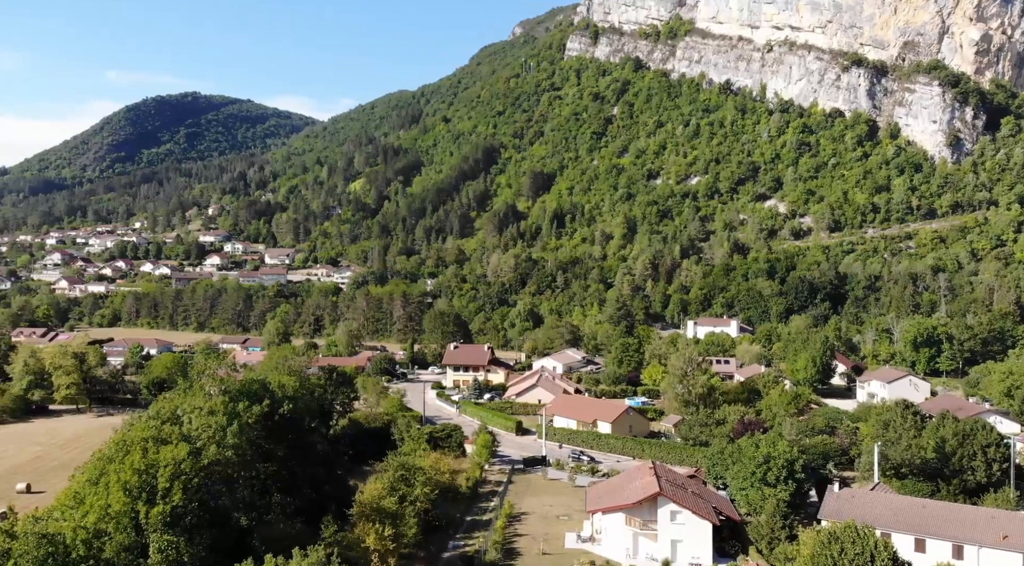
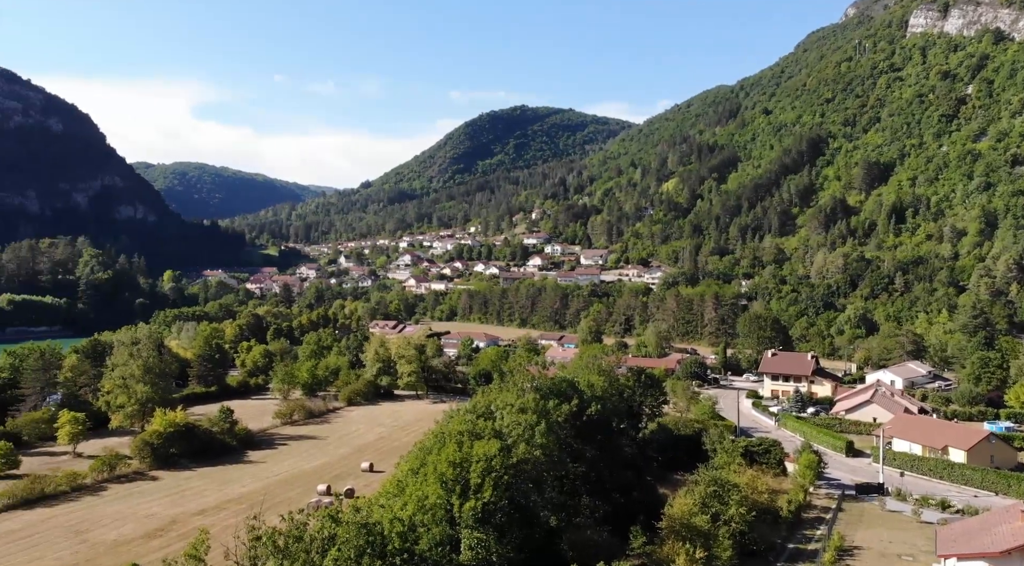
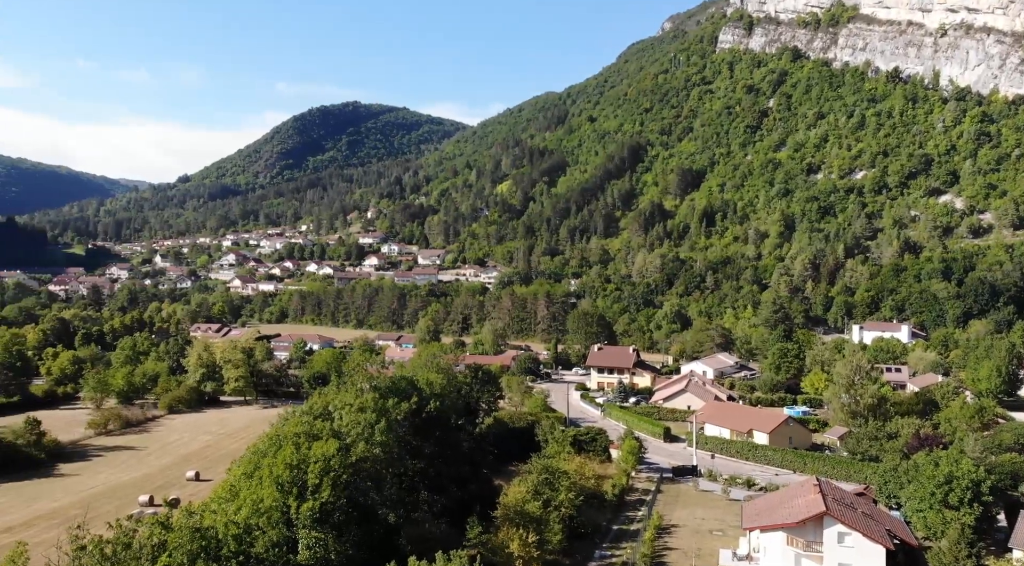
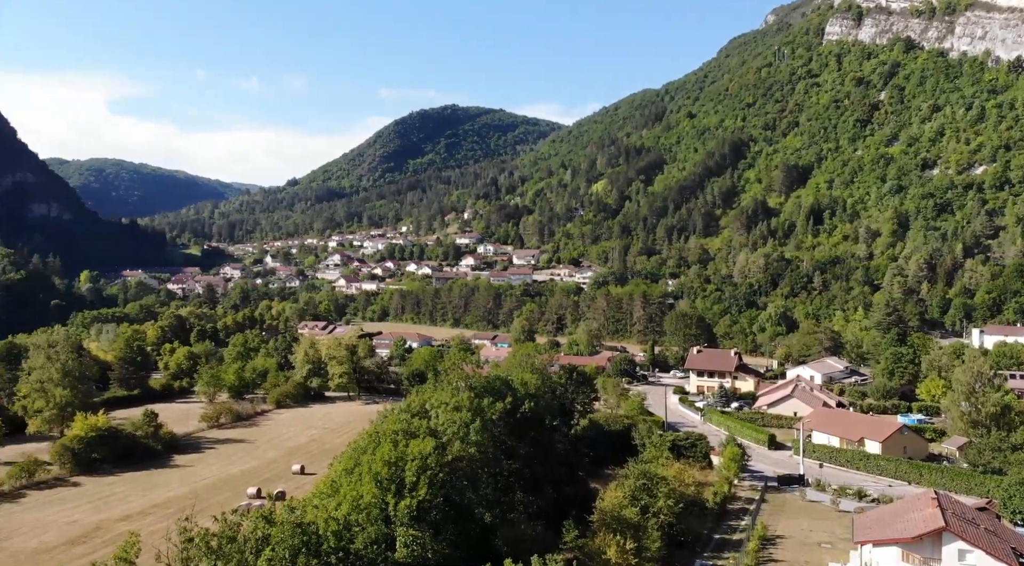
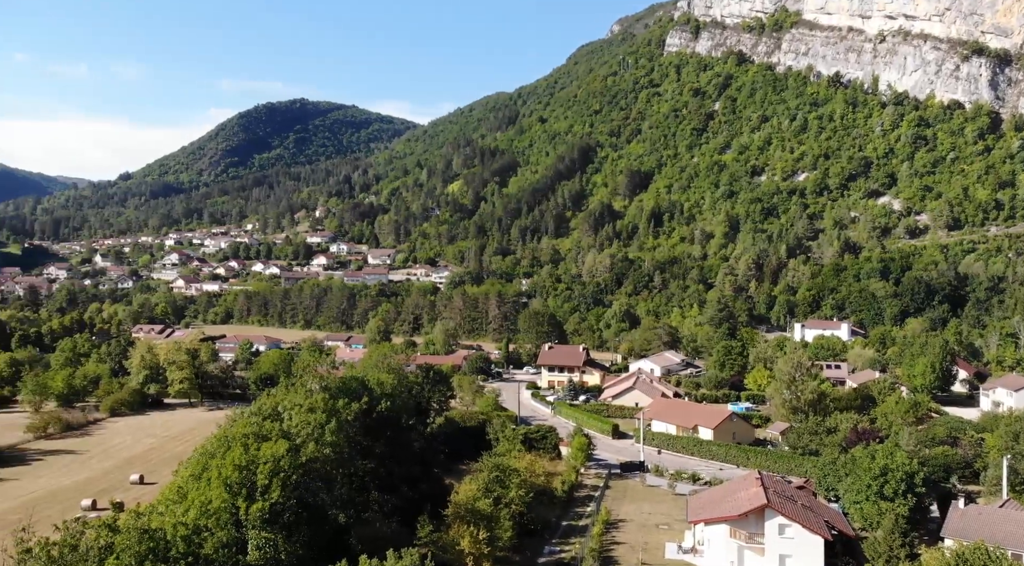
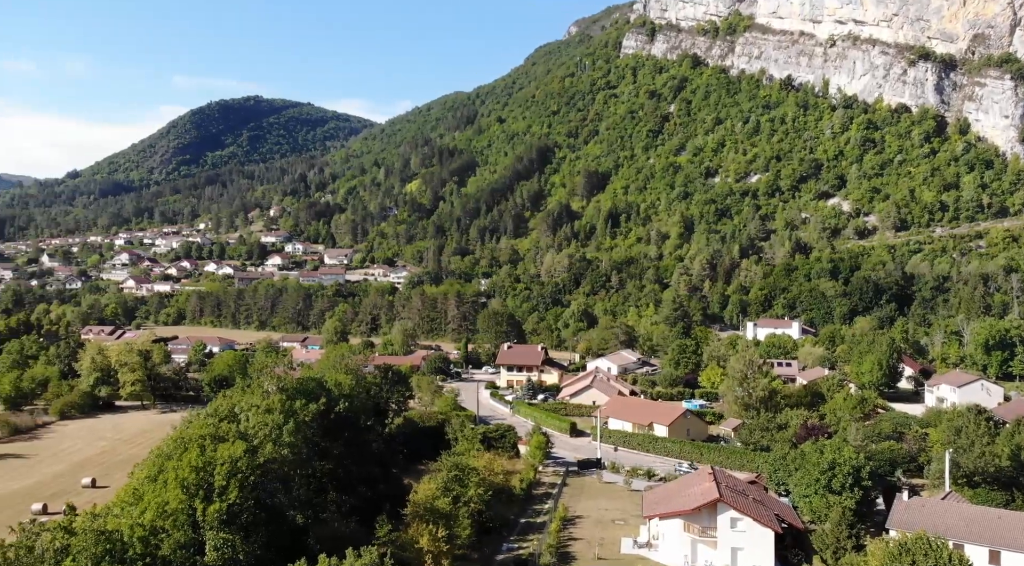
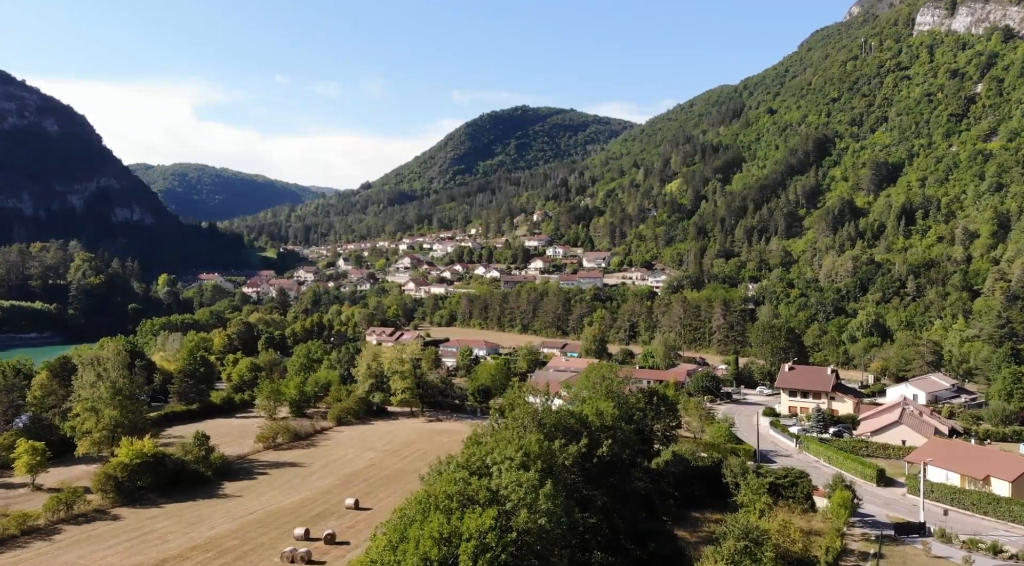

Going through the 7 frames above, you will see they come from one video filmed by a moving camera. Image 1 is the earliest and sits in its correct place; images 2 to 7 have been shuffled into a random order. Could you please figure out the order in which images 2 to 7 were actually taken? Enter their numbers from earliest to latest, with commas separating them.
6, 5, 3, 4, 2, 7
